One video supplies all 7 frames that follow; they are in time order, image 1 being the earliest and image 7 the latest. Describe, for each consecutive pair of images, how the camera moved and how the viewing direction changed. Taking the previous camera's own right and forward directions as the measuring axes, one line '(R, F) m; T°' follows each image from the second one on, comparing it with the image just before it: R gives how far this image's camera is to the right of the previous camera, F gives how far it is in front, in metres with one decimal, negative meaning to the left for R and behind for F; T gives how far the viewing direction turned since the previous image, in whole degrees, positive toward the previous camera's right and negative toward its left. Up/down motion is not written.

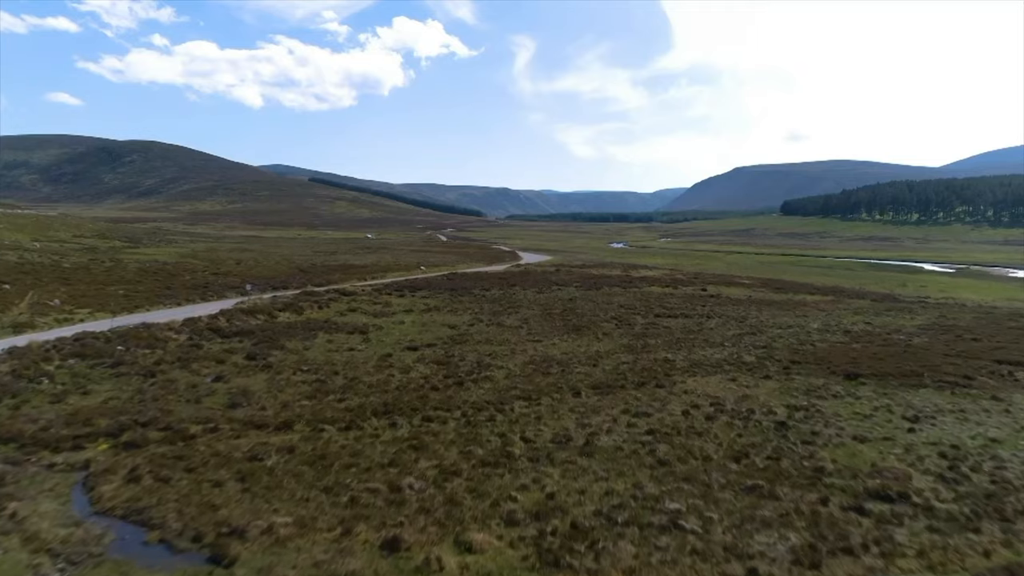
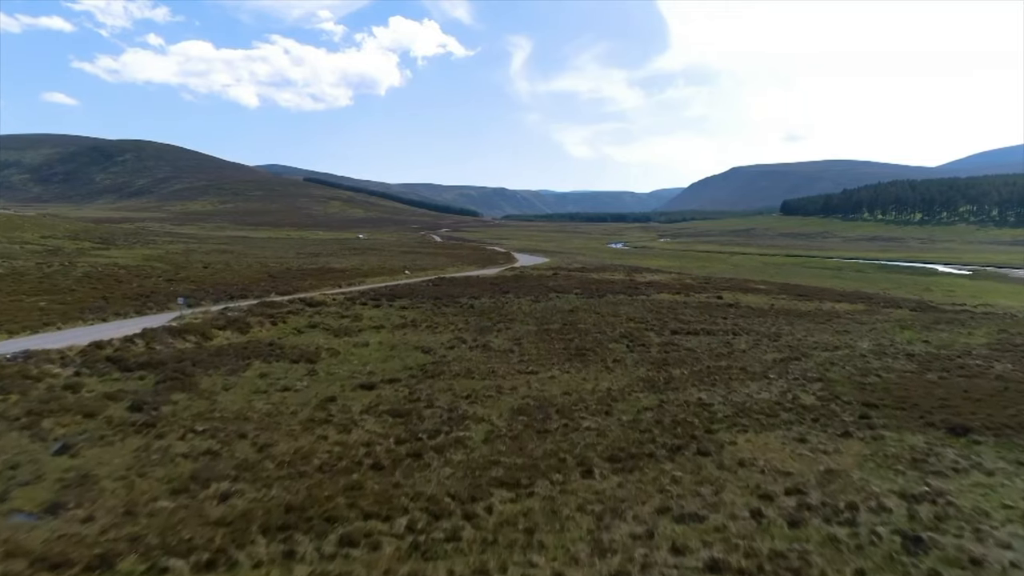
(+0.3, +8.1) m; 0°
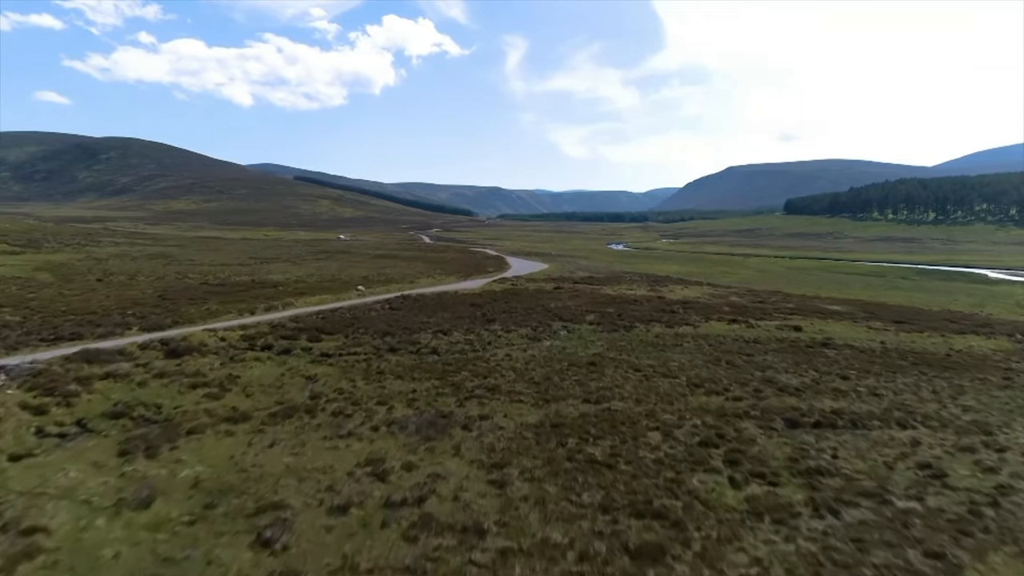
(+0.4, +20.4) m; 0°
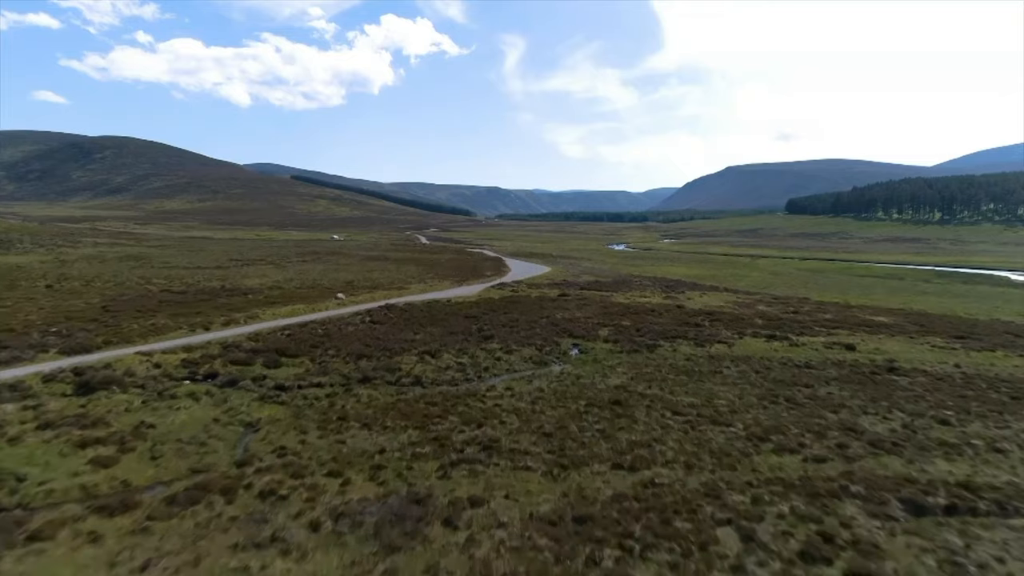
(-0.1, +7.2) m; 0°
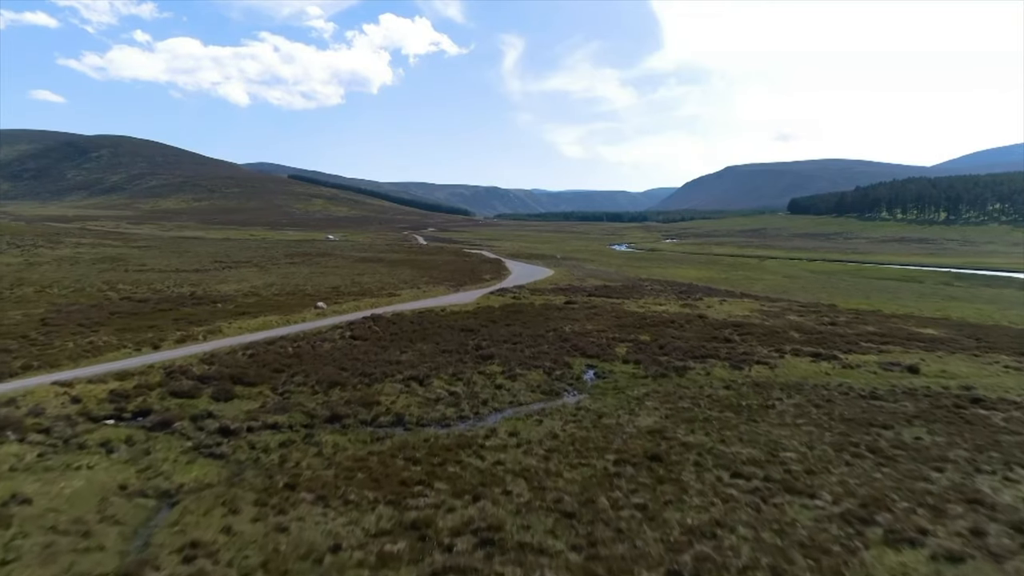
(-0.2, +6.0) m; 0°
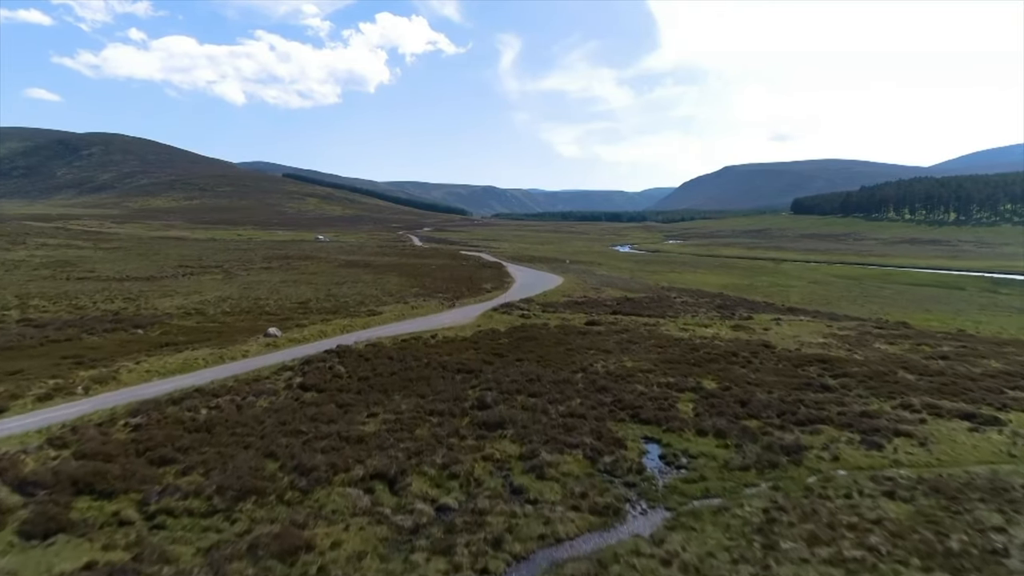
(-0.7, +11.4) m; 0°
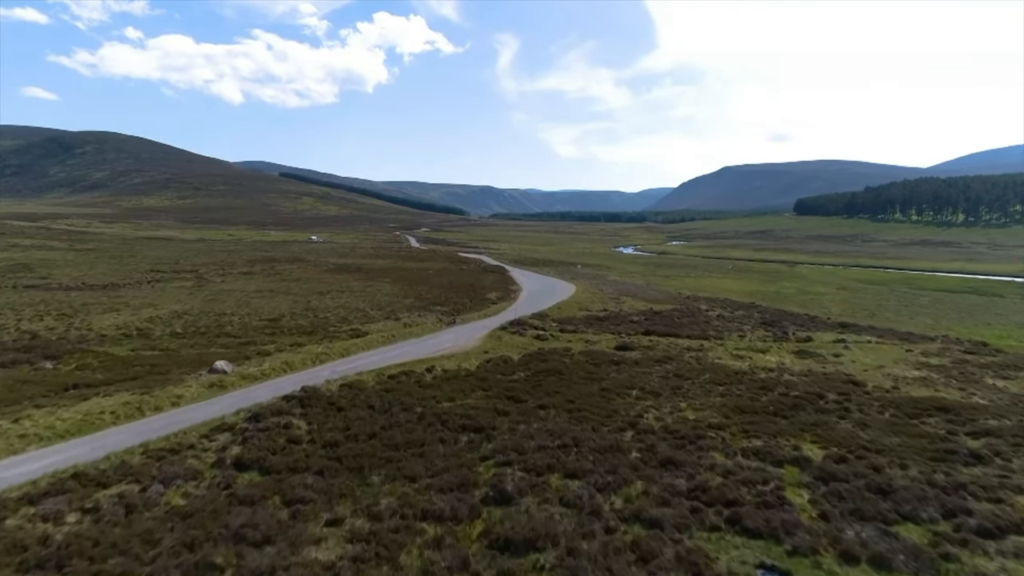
(-0.7, +8.5) m; 0°
